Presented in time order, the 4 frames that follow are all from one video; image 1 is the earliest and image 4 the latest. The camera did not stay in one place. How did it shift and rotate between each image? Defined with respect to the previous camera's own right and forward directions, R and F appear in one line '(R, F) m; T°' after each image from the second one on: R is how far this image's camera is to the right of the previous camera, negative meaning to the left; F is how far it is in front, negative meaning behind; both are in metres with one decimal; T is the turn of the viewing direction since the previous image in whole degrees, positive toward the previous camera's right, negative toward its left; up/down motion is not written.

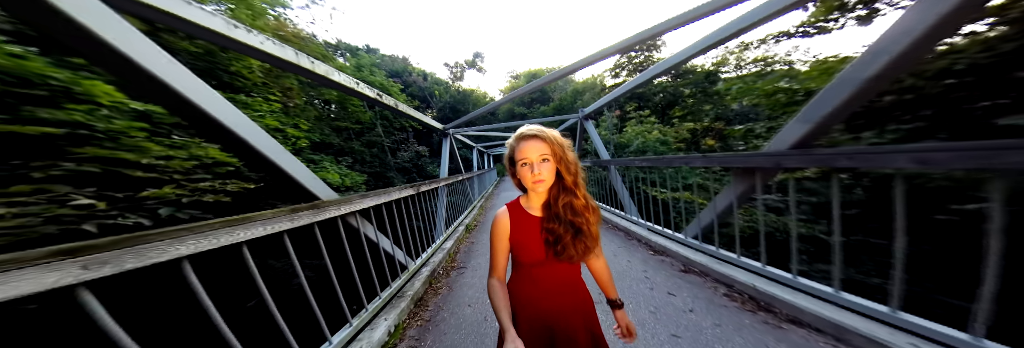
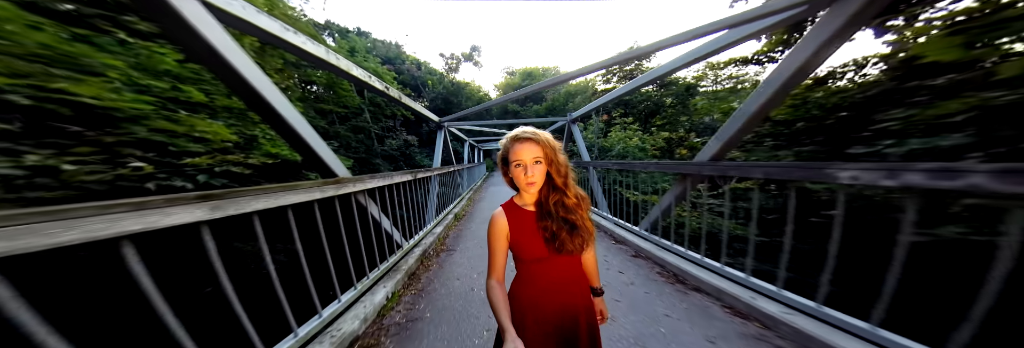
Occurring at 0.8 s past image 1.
(0.0, -0.5) m; +3°
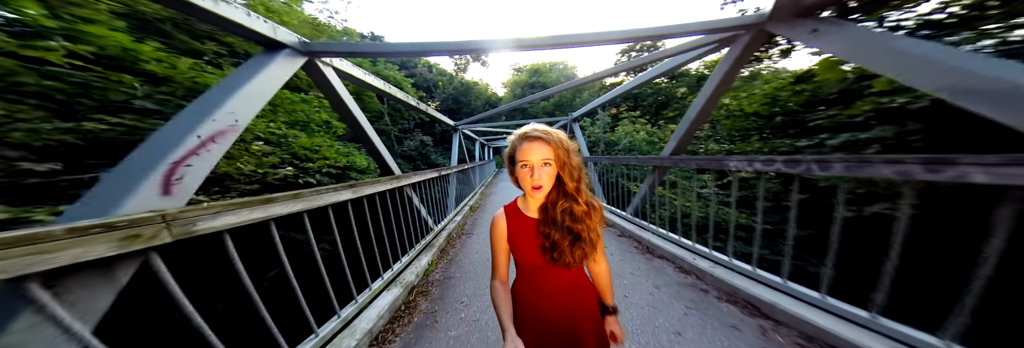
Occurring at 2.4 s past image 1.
(+0.1, -0.8) m; -3°
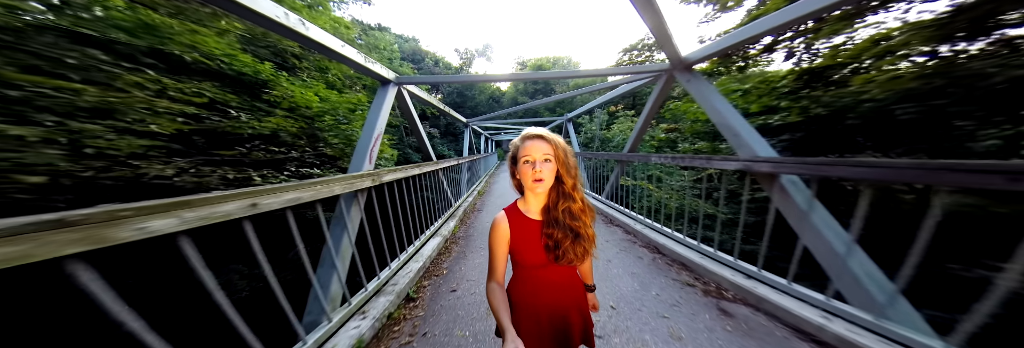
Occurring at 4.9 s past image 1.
(-0.1, -1.1) m; 0°
